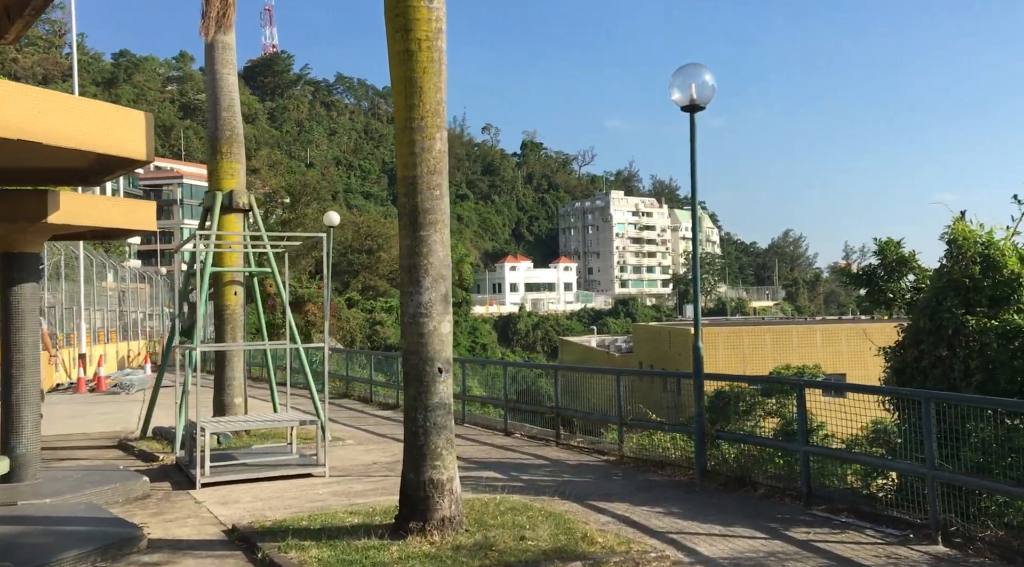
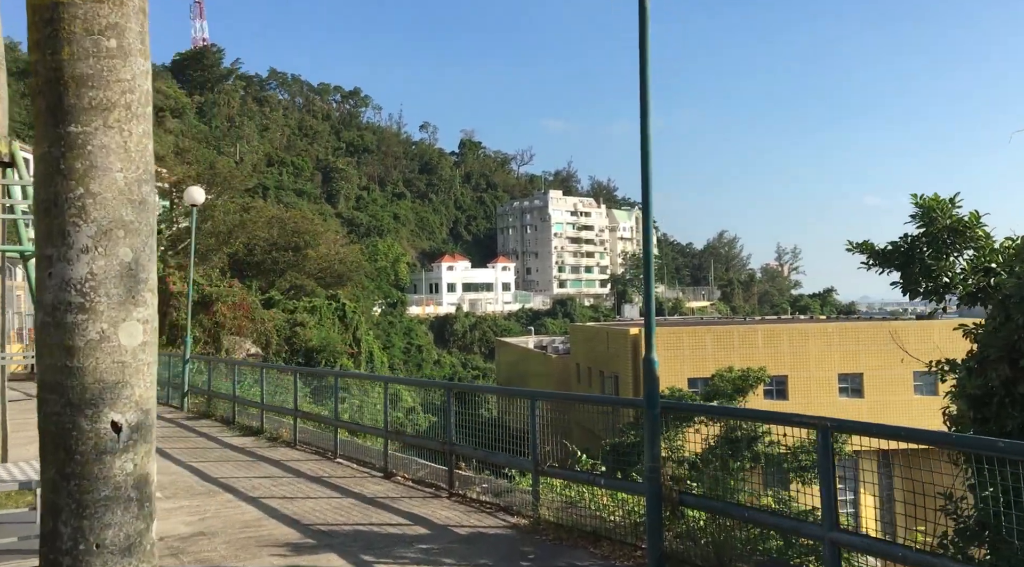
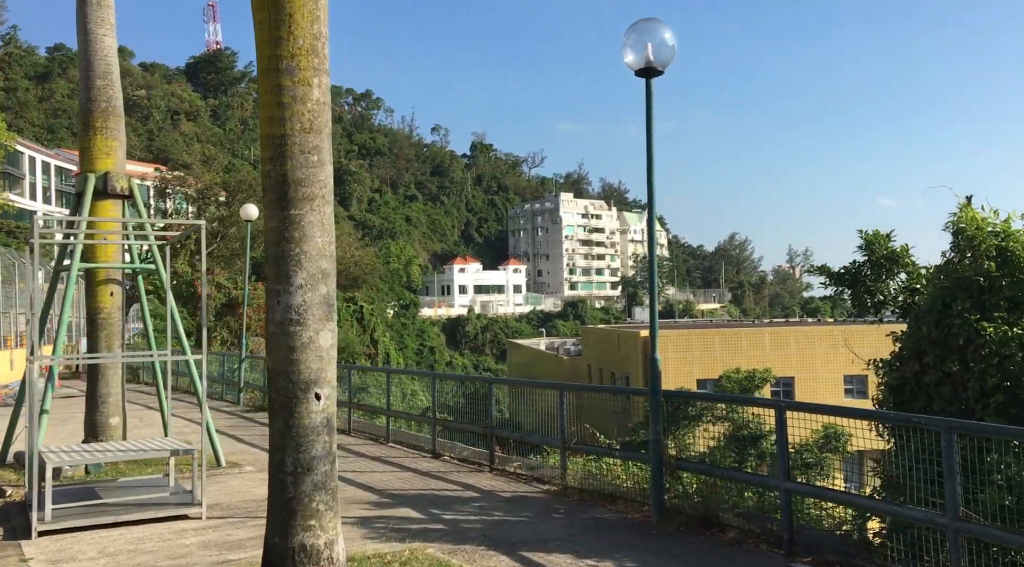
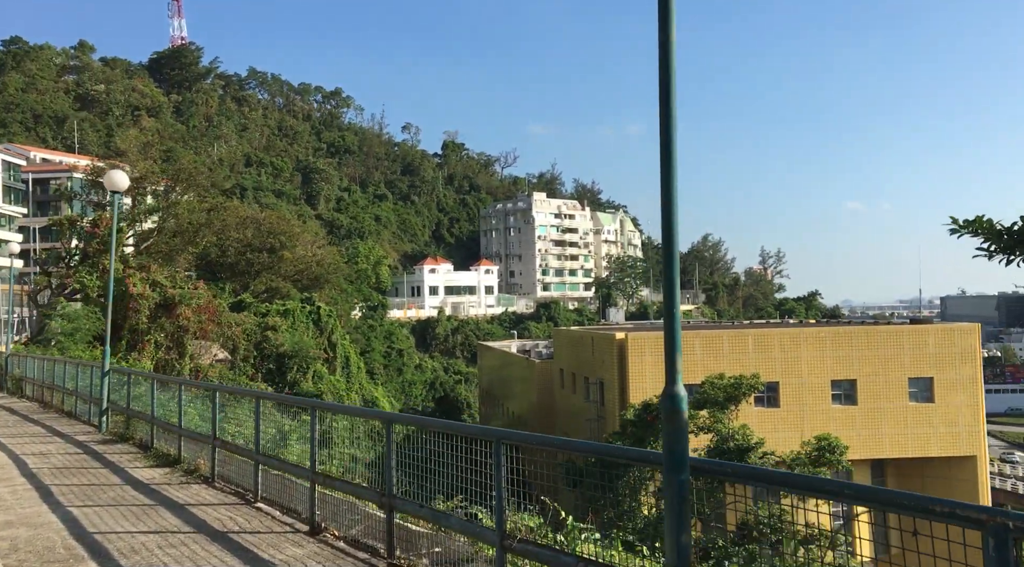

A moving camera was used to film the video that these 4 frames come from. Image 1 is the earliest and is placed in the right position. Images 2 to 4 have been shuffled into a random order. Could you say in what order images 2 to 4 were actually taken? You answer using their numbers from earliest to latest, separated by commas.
3, 2, 4
